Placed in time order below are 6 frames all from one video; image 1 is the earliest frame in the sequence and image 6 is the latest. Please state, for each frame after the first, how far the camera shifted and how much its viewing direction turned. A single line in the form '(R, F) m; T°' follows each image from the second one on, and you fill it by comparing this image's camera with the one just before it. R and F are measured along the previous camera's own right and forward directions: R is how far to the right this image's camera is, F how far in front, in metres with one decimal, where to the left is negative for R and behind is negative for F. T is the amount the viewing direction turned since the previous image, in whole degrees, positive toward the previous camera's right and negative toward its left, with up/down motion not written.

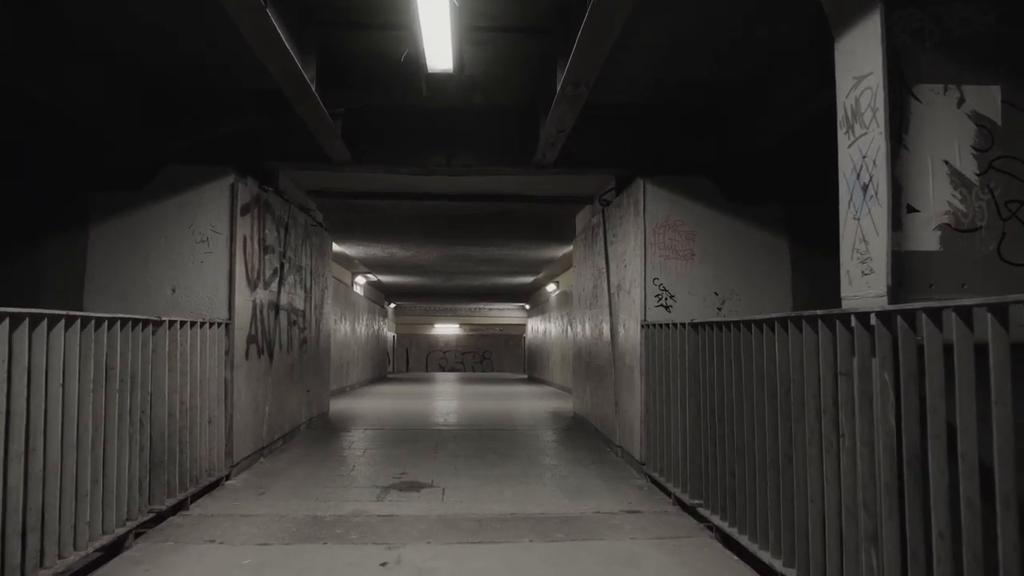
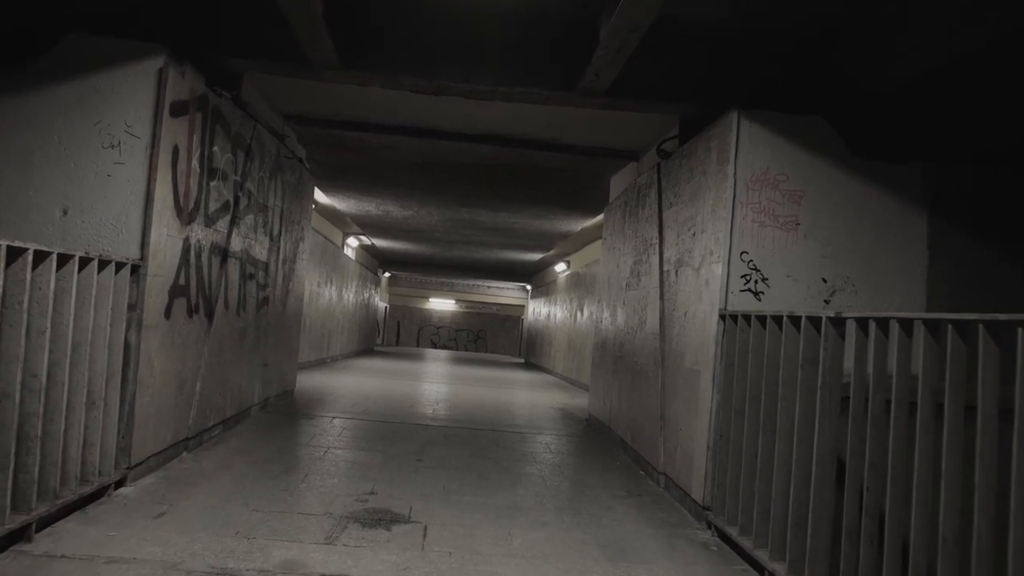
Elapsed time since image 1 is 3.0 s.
(-0.2, +1.9) m; 0°
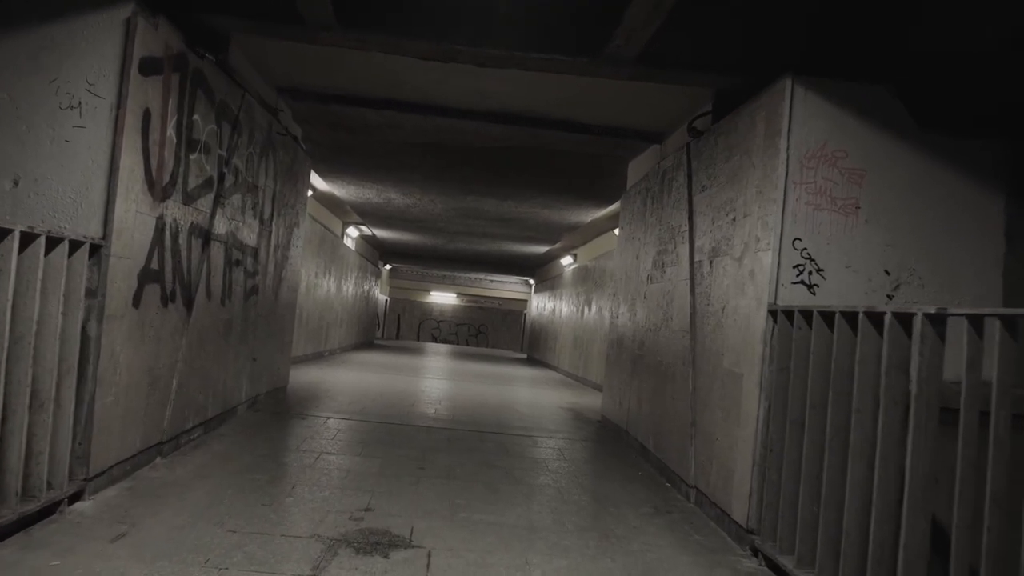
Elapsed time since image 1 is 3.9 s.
(-0.1, +0.6) m; 0°
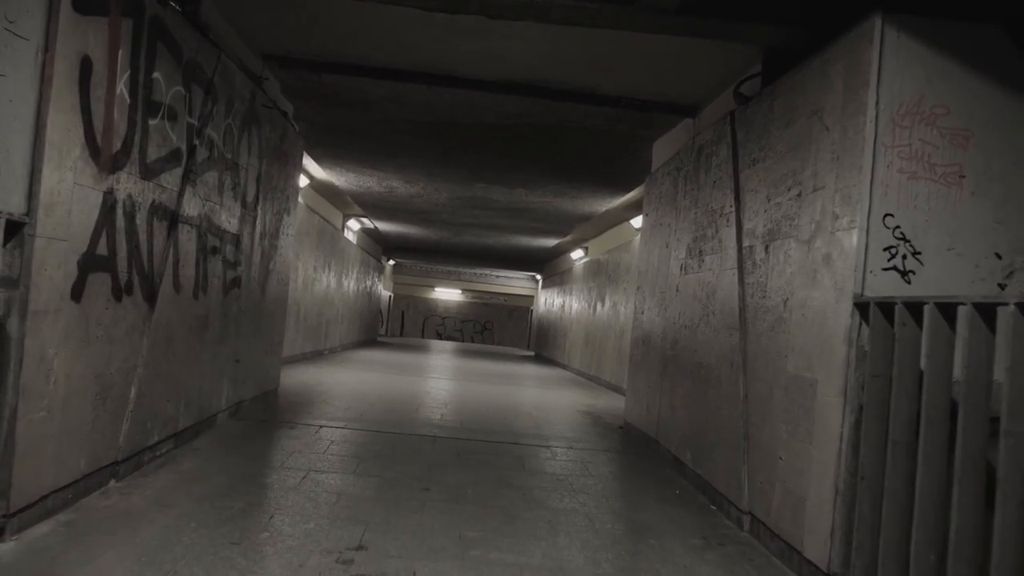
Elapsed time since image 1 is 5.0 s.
(-0.1, +0.8) m; 0°
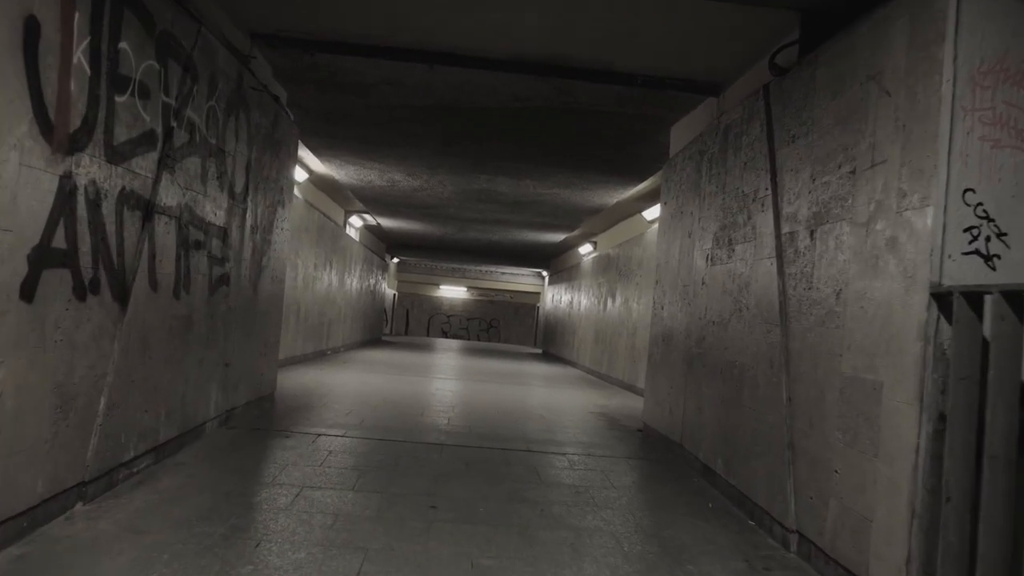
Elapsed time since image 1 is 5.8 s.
(0.0, +0.5) m; 0°
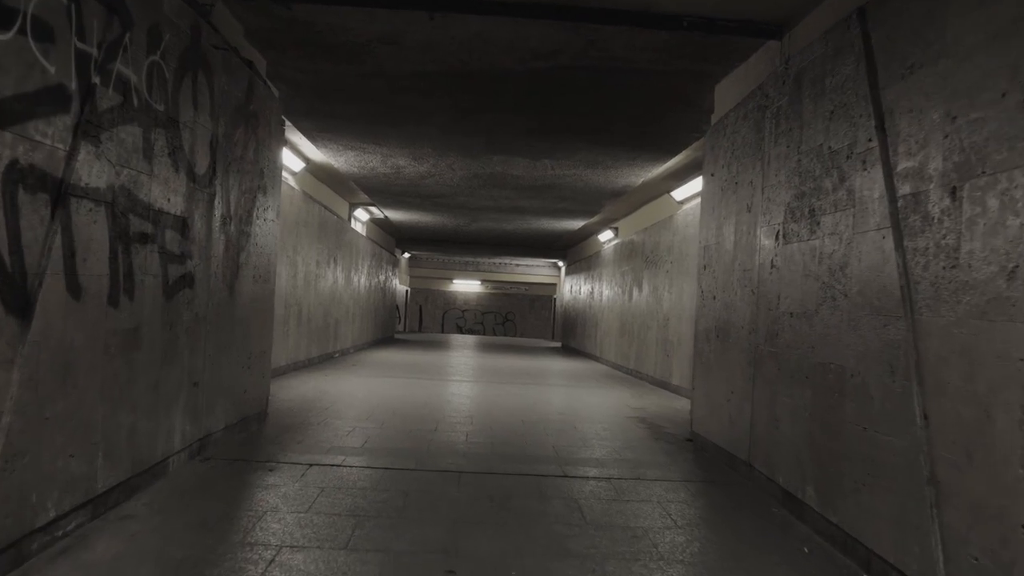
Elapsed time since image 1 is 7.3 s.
(-0.1, +1.0) m; -1°
